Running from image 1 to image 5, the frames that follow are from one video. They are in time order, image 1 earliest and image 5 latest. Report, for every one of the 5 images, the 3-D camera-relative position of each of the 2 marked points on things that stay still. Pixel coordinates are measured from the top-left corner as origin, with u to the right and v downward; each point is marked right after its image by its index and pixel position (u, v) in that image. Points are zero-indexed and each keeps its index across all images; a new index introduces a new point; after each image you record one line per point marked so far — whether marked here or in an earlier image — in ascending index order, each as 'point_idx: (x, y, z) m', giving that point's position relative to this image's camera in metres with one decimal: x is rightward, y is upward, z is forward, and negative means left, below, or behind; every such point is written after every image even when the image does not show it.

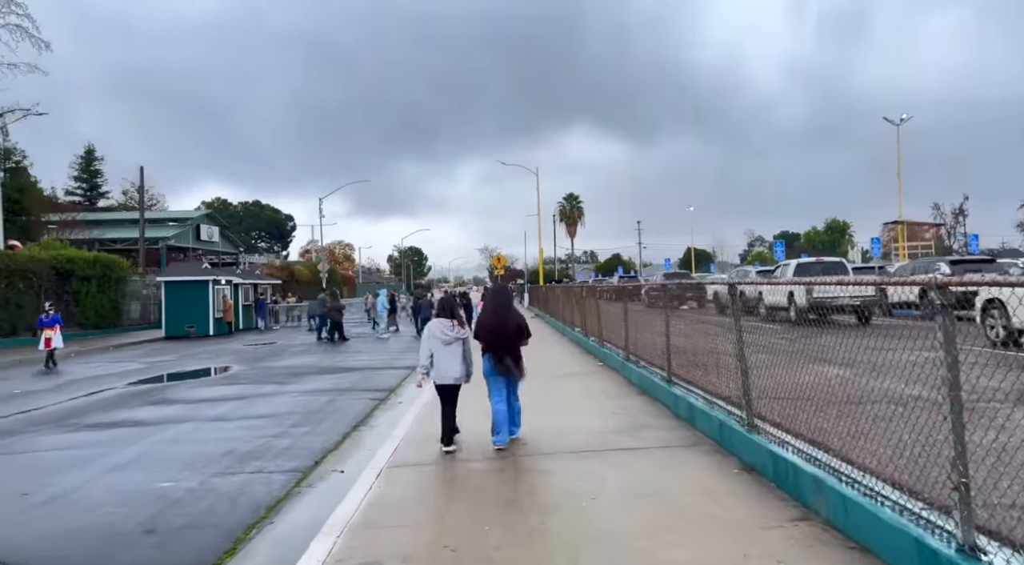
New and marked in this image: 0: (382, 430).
0: (-1.7, -1.9, +9.1) m
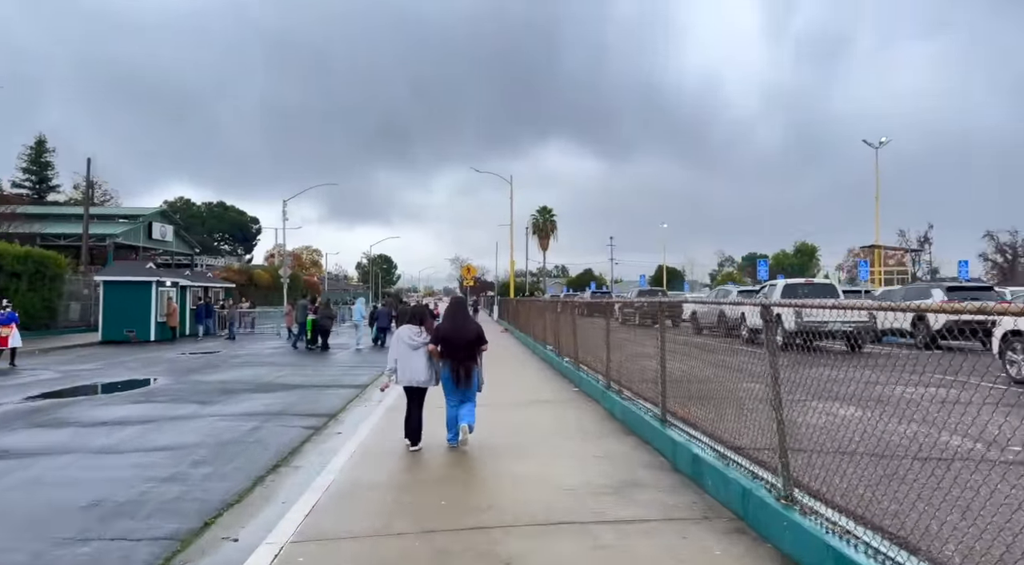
0: (-2.2, -2.0, +7.3) m
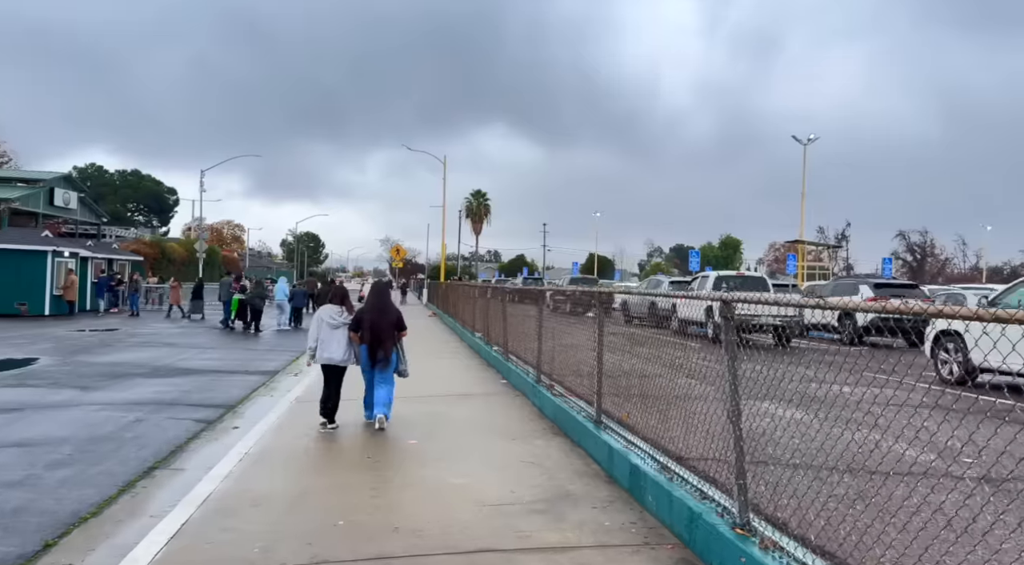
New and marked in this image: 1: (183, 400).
0: (-2.9, -1.8, +6.2) m
1: (-4.7, -1.7, +9.8) m
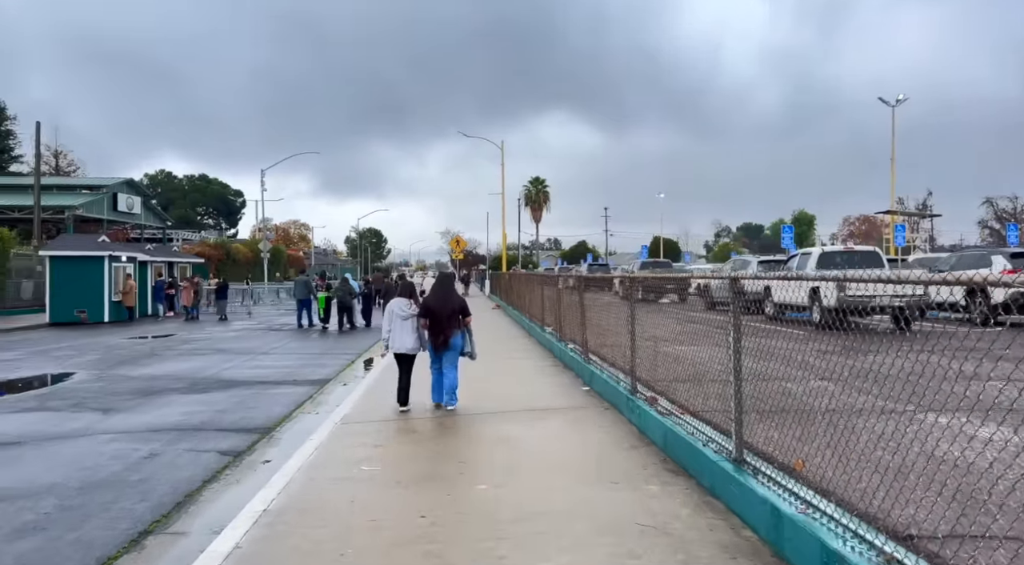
0: (-2.2, -1.8, +4.7) m
1: (-3.6, -1.7, +8.4) m
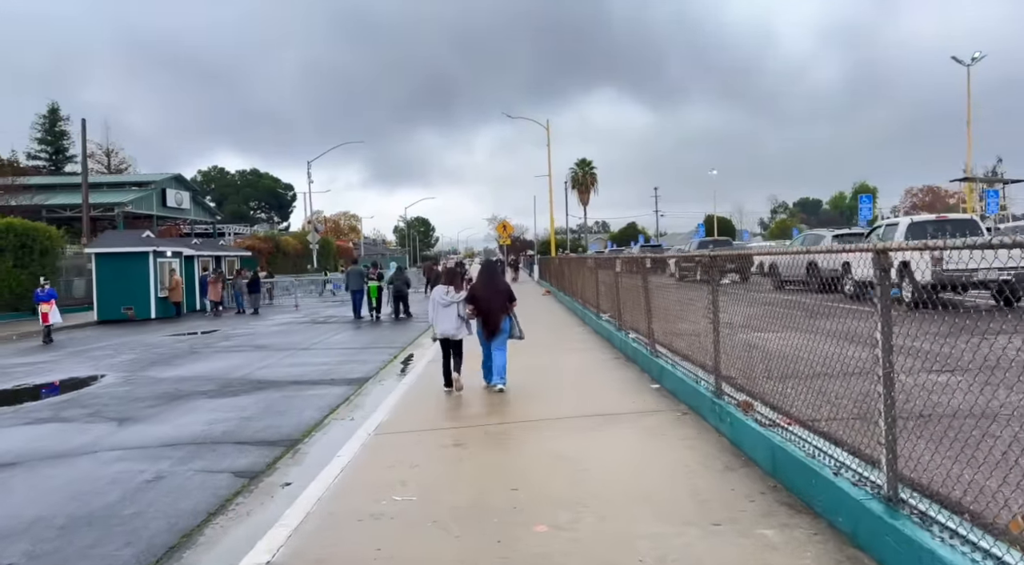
0: (-1.8, -1.8, +3.7) m
1: (-3.0, -1.6, +7.4) m
